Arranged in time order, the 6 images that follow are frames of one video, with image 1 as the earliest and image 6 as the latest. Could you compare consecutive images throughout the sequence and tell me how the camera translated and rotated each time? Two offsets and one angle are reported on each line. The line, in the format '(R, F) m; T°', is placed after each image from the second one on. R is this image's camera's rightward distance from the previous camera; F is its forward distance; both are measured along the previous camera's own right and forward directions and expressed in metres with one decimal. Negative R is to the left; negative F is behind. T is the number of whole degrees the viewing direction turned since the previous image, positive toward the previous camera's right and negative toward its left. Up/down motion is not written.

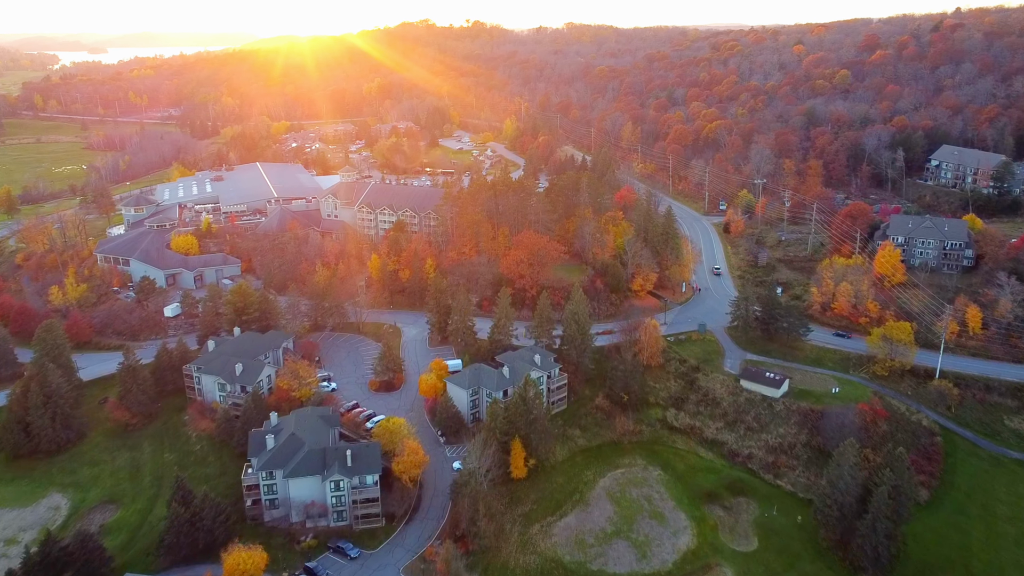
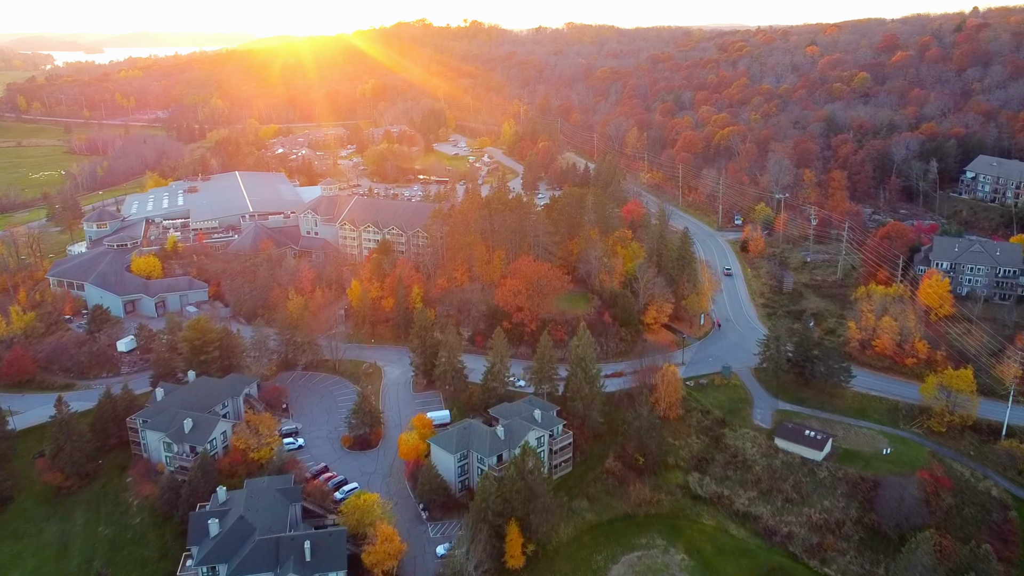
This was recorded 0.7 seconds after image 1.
(+0.1, +5.2) m; 0°
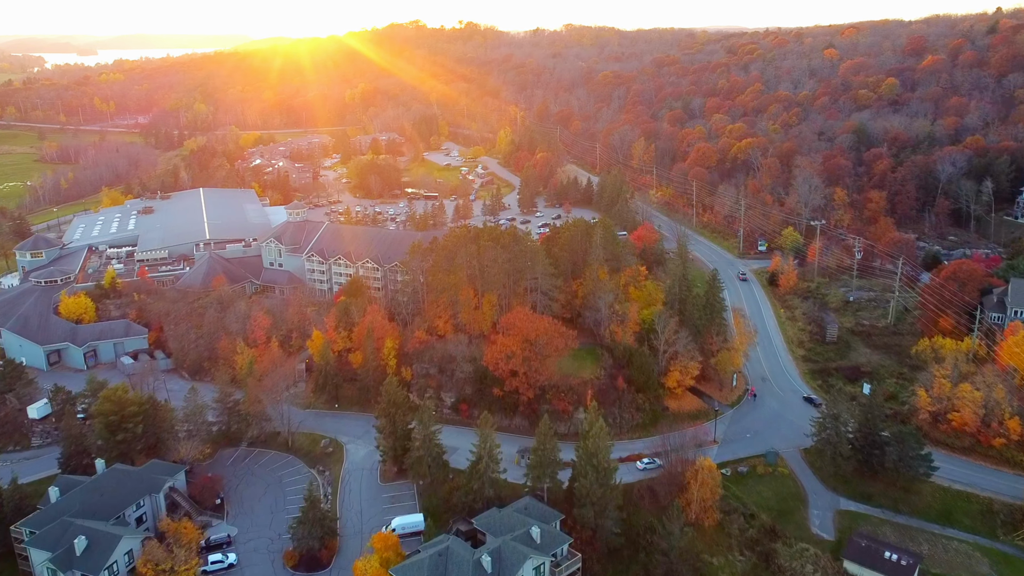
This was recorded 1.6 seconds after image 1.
(+0.2, +7.0) m; 0°
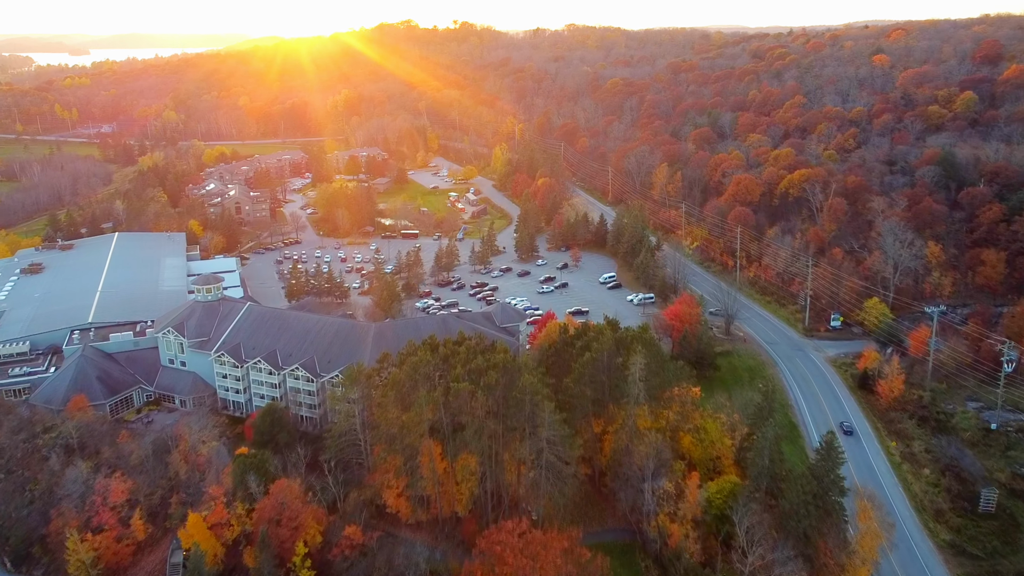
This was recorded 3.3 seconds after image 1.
(+0.3, +13.0) m; 0°
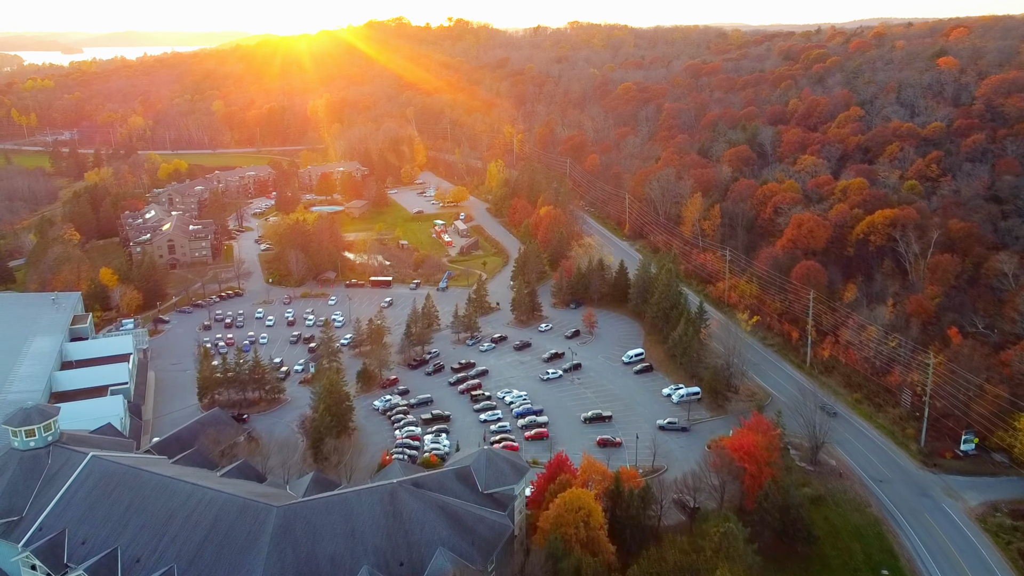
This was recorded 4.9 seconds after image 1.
(+0.3, +12.3) m; 0°
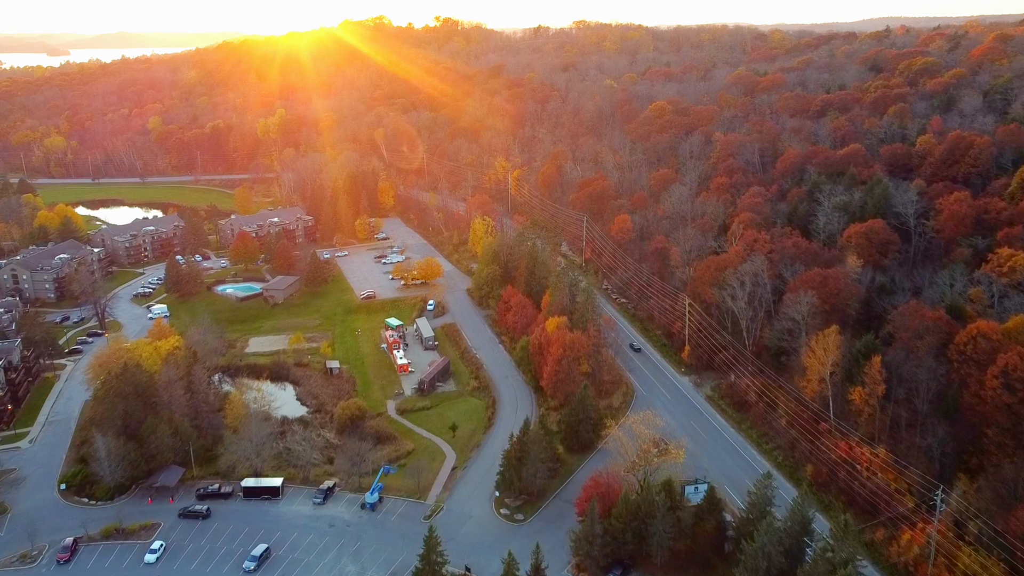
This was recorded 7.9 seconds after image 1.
(+0.5, +22.3) m; 0°
